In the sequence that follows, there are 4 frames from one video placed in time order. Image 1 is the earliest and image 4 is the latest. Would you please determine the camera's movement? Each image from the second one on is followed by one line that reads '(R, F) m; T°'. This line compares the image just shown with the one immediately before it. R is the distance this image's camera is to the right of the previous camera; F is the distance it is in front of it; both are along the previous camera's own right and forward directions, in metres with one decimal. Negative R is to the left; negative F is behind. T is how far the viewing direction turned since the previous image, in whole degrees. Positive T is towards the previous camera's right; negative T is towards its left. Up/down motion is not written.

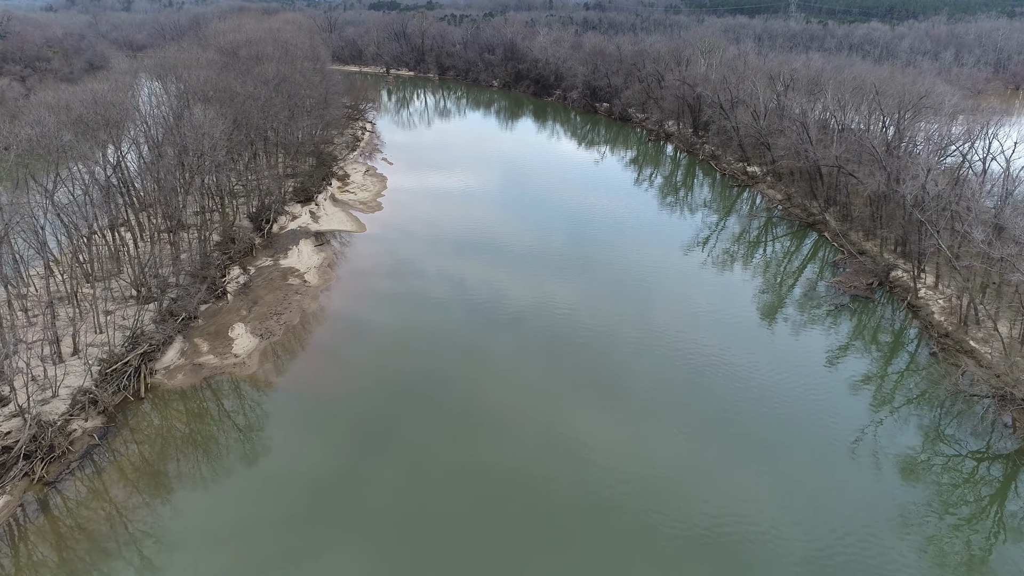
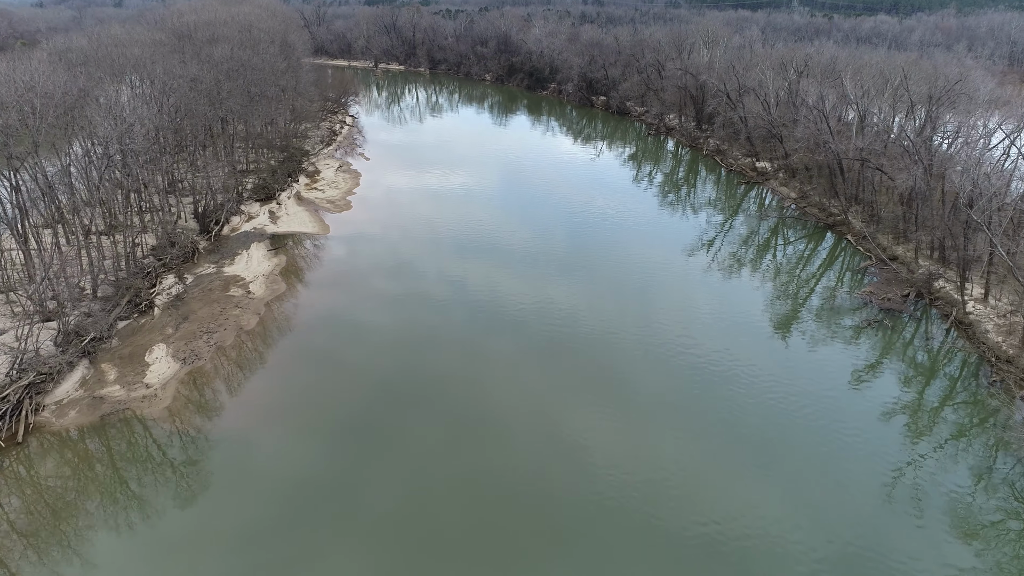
(+0.9, +3.7) m; 0°
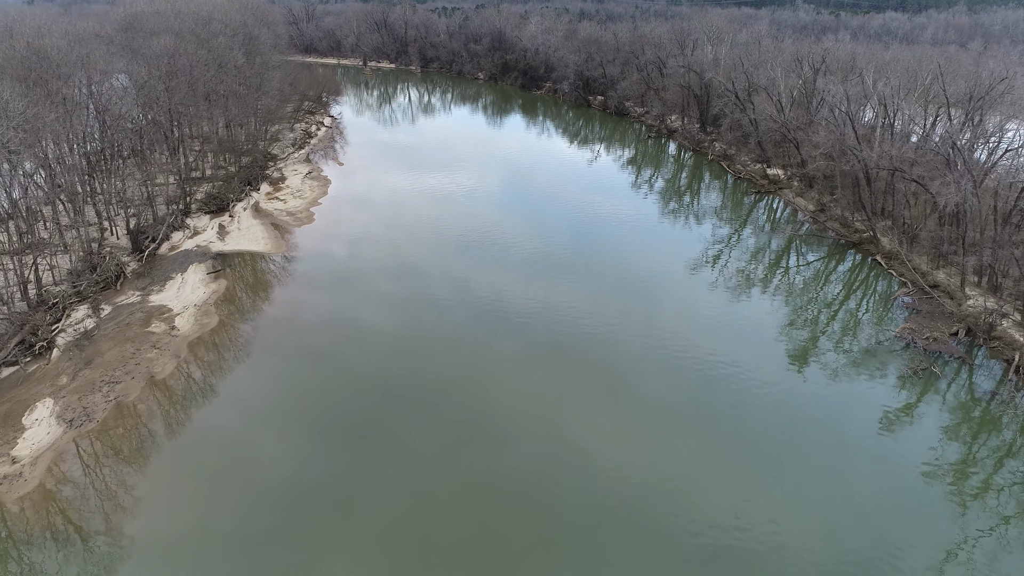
(+0.9, +3.6) m; 0°
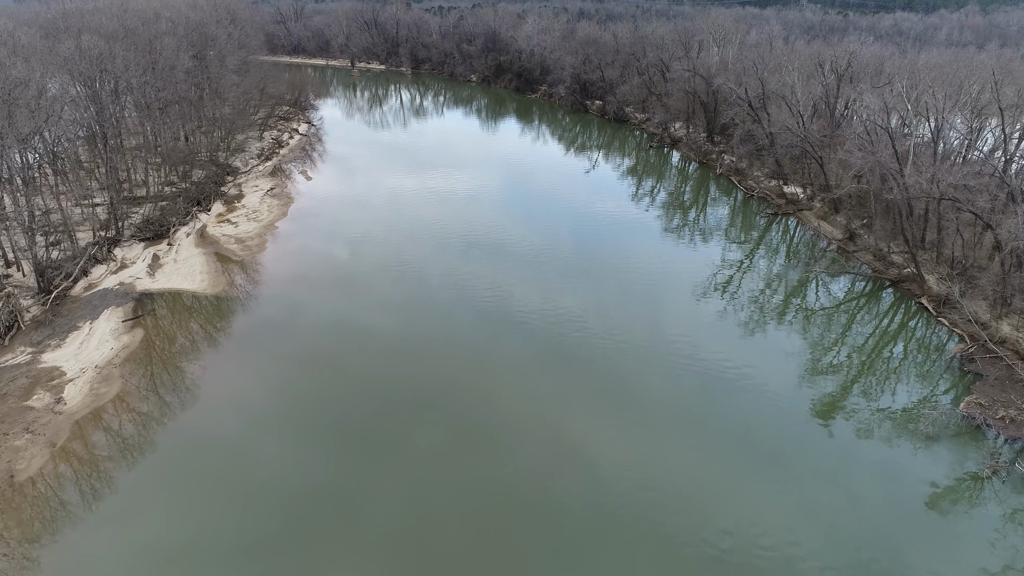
(+0.8, +3.8) m; 0°
